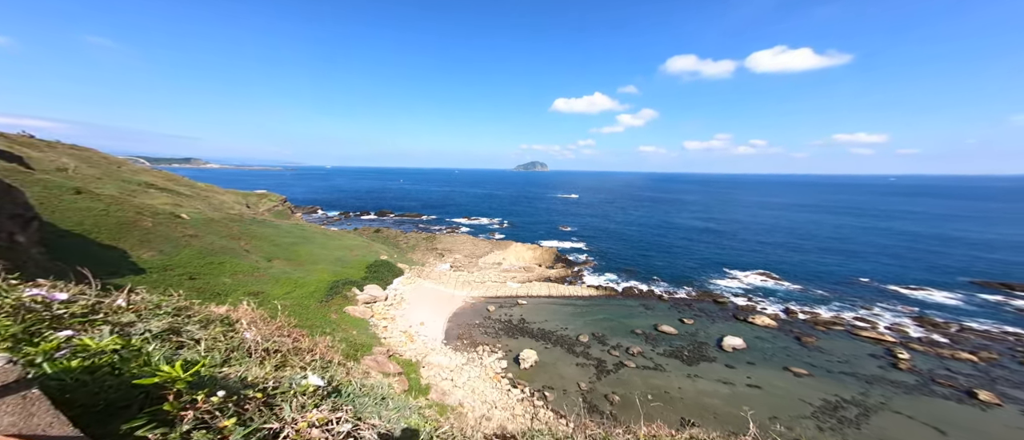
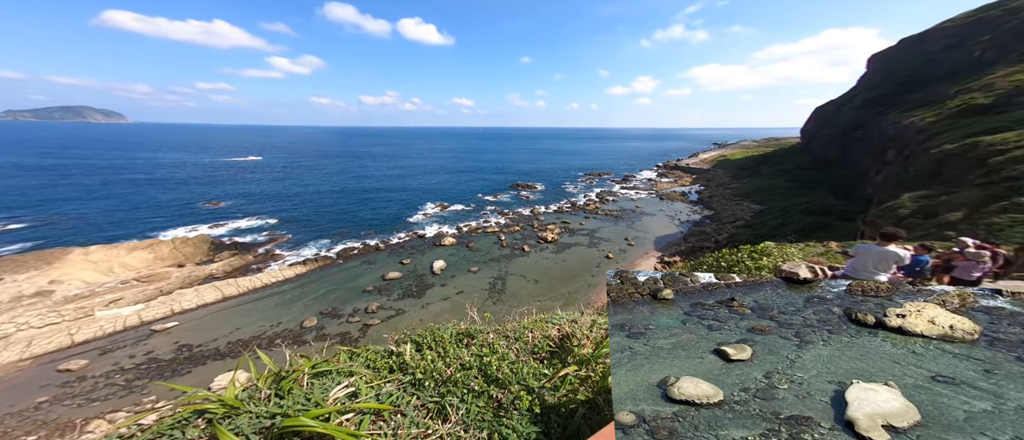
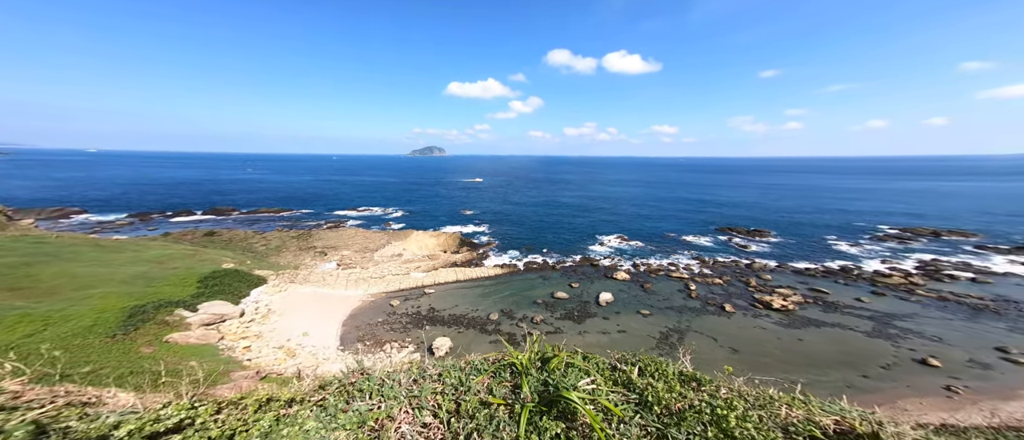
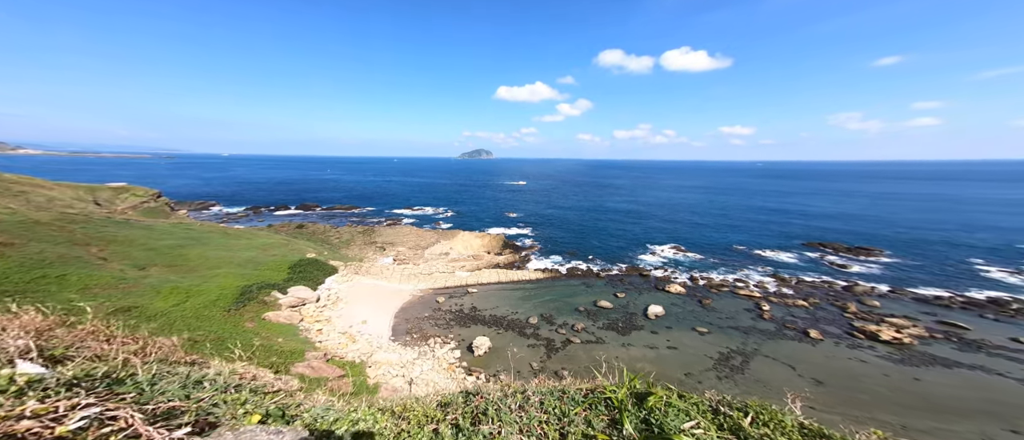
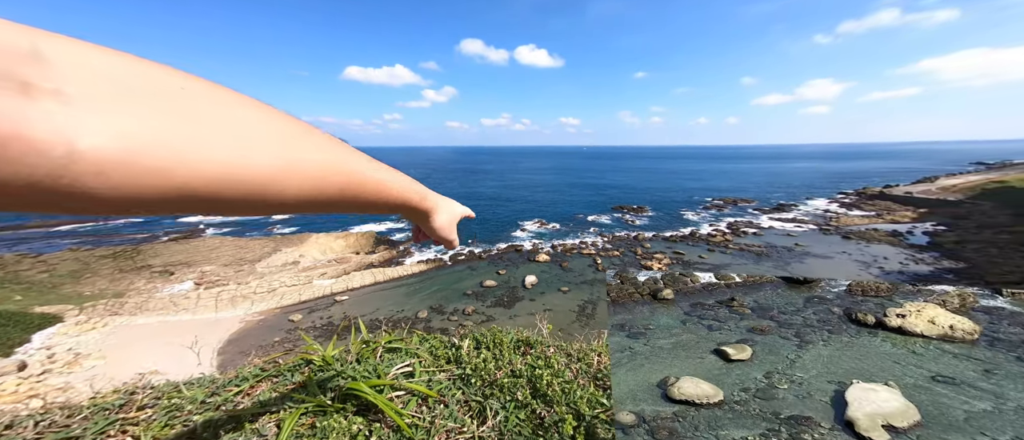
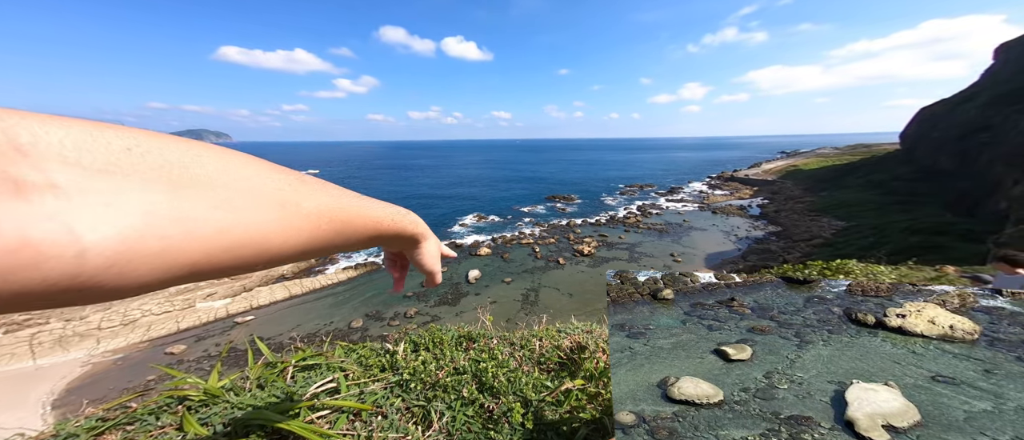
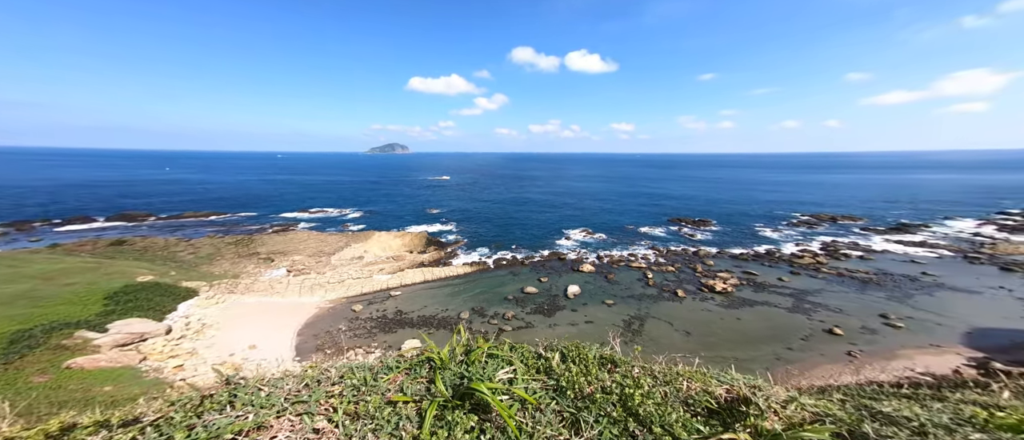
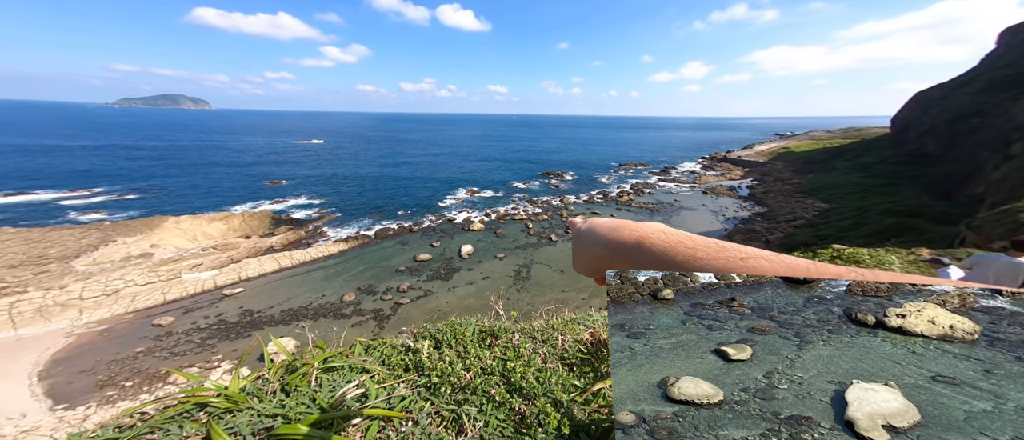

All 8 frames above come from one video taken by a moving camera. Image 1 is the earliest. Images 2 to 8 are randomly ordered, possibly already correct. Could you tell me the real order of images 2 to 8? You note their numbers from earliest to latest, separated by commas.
4, 3, 7, 5, 6, 2, 8
